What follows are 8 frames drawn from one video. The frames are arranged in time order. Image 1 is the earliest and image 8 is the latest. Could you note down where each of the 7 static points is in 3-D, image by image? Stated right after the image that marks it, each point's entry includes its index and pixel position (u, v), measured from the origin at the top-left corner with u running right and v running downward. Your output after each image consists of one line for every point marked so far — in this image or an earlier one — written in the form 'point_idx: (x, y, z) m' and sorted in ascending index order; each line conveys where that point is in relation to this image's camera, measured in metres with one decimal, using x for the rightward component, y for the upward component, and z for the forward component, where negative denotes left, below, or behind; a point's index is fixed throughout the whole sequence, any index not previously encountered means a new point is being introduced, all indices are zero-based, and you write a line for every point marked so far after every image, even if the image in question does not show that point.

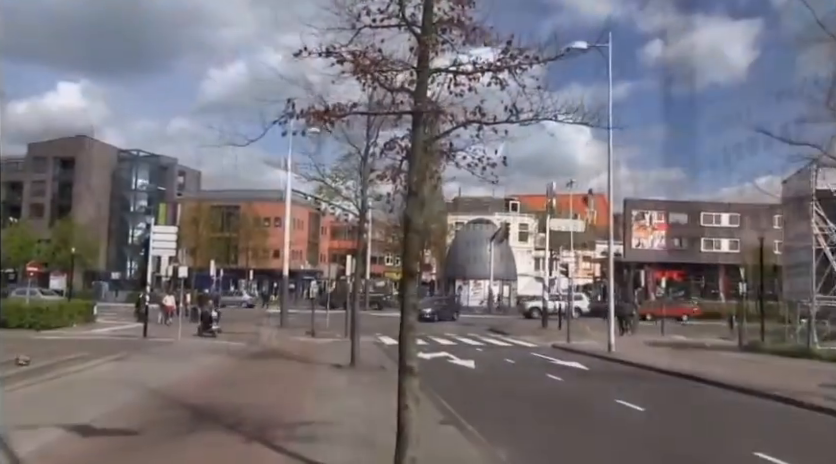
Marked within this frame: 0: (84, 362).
0: (-8.5, -3.3, +17.7) m
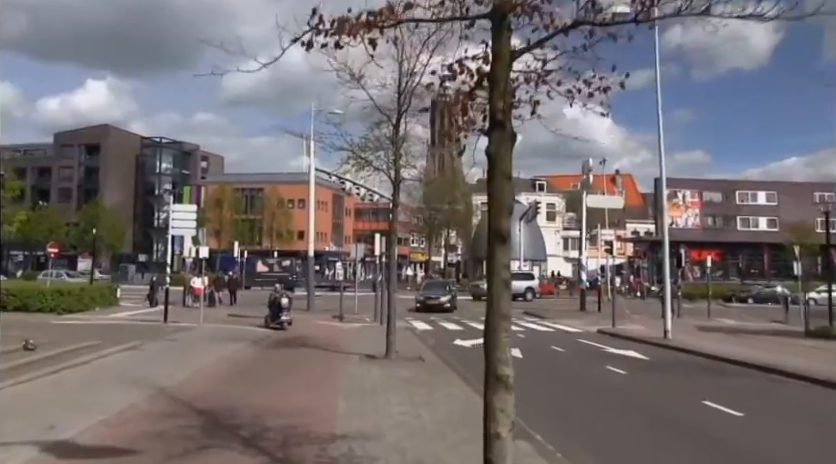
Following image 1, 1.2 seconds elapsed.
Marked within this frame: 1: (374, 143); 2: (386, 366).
0: (-7.5, -2.7, +16.1) m
1: (-1.0, +2.2, +16.6) m
2: (-0.6, -2.8, +14.6) m
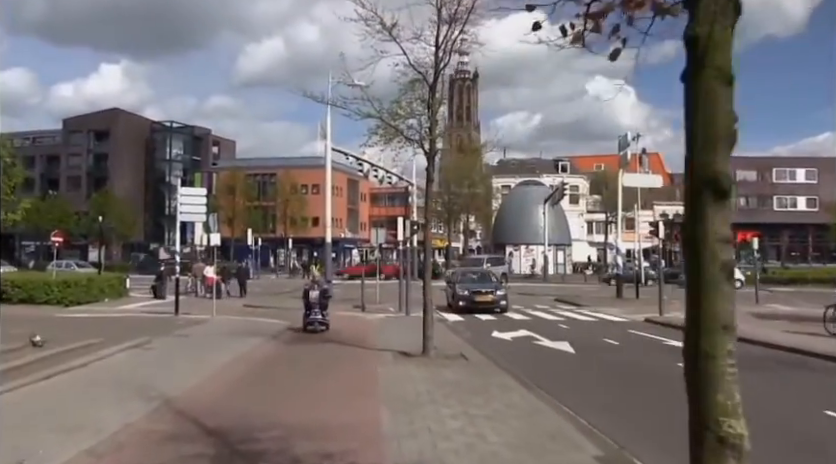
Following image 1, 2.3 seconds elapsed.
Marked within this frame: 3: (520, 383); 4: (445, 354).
0: (-6.6, -2.4, +14.3) m
1: (-0.2, +2.6, +14.6) m
2: (+0.2, -2.5, +12.6) m
3: (+1.7, -2.5, +11.4) m
4: (+0.5, -2.5, +13.9) m
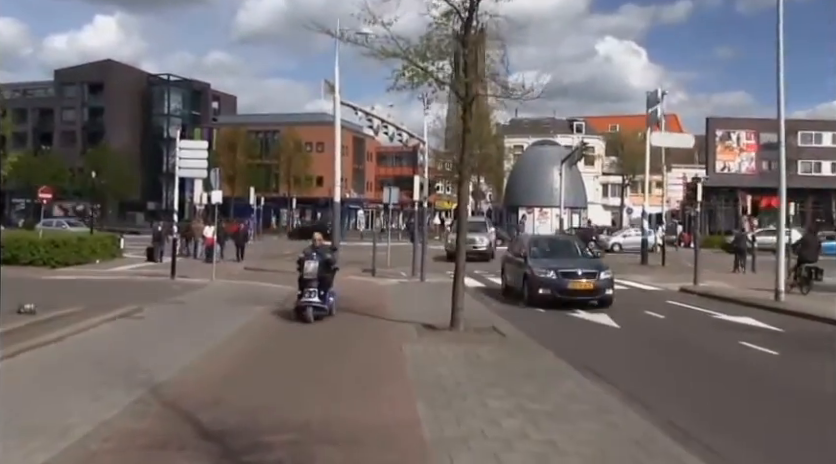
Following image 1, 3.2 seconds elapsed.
0: (-6.1, -1.5, +12.6) m
1: (+0.3, +3.4, +12.6) m
2: (+0.7, -1.8, +10.9) m
3: (+2.2, -1.9, +9.7) m
4: (+1.0, -1.8, +12.2) m
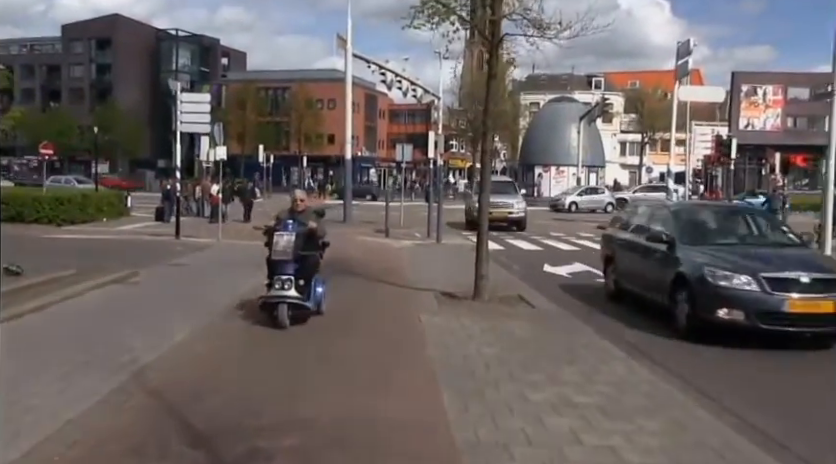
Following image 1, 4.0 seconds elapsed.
0: (-5.8, -0.8, +11.6) m
1: (+0.7, +4.0, +11.2) m
2: (+1.0, -1.2, +9.8) m
3: (+2.5, -1.4, +8.6) m
4: (+1.3, -1.1, +11.1) m
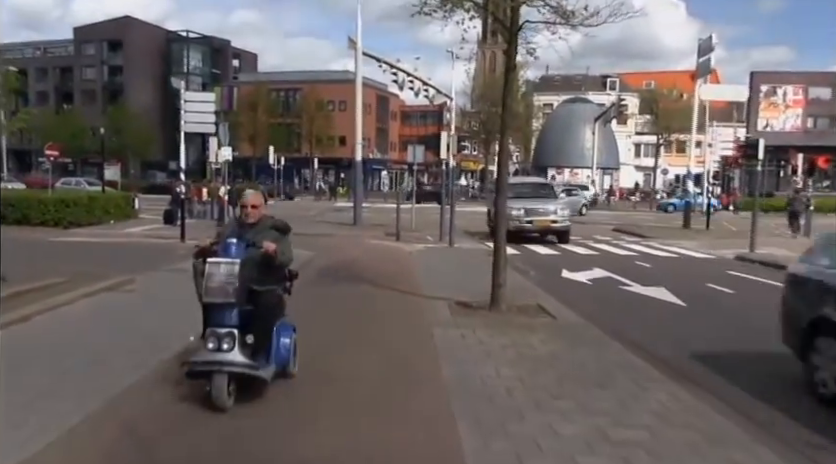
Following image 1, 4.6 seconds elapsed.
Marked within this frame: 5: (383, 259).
0: (-5.6, -0.9, +11.0) m
1: (+0.9, +4.0, +10.4) m
2: (+1.2, -1.3, +9.1) m
3: (+2.6, -1.4, +7.8) m
4: (+1.5, -1.2, +10.3) m
5: (-1.0, -0.7, +18.2) m
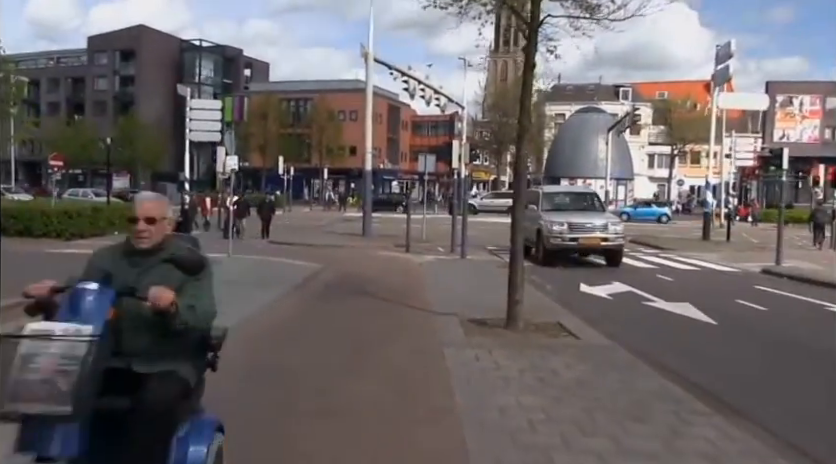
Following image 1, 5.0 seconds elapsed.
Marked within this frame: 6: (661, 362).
0: (-5.5, -1.1, +10.3) m
1: (+1.0, +3.8, +9.8) m
2: (+1.3, -1.4, +8.3) m
3: (+2.7, -1.6, +7.0) m
4: (+1.7, -1.4, +9.5) m
5: (-0.7, -1.0, +17.5) m
6: (+2.9, -1.6, +8.3) m
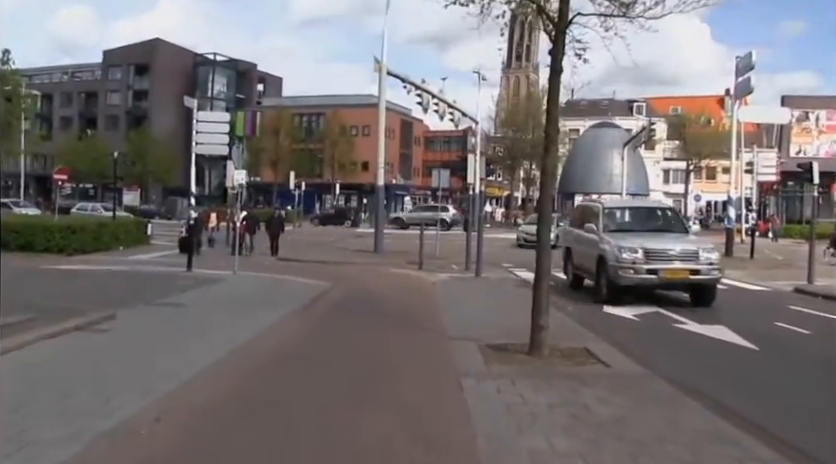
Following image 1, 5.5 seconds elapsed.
0: (-5.3, -1.3, +9.6) m
1: (+1.2, +3.6, +9.0) m
2: (+1.4, -1.6, +7.5) m
3: (+2.9, -1.7, +6.1) m
4: (+1.9, -1.6, +8.7) m
5: (-0.4, -1.4, +16.7) m
6: (+3.1, -1.8, +7.4) m
